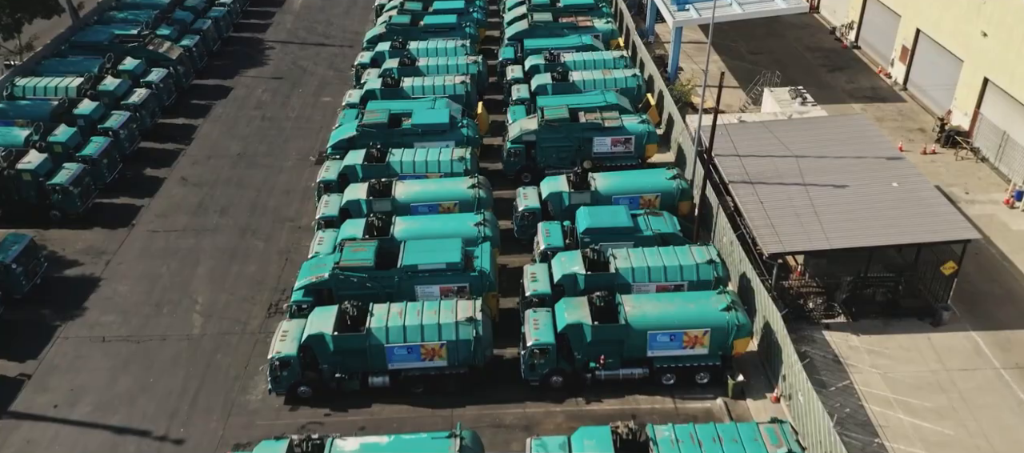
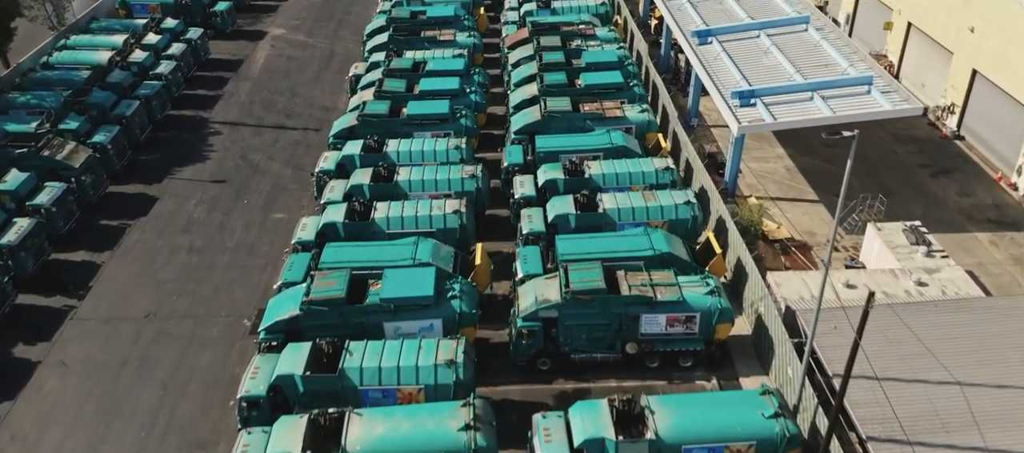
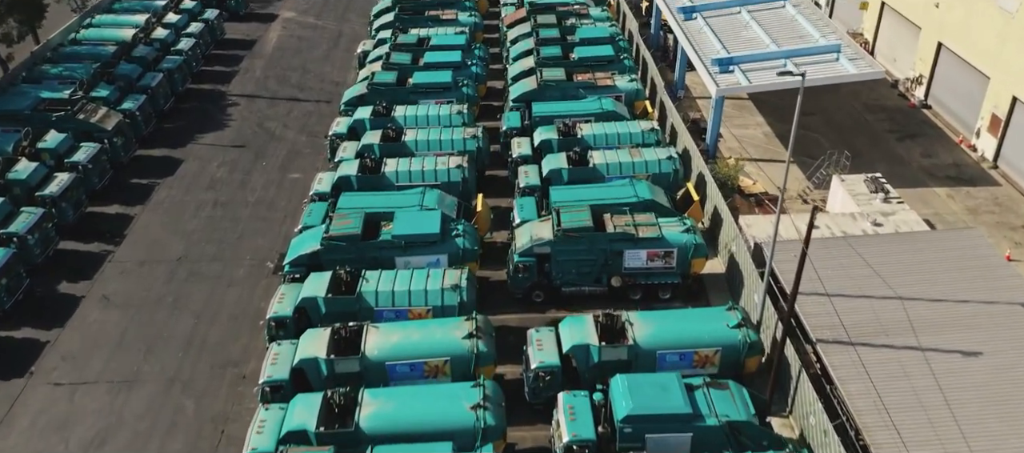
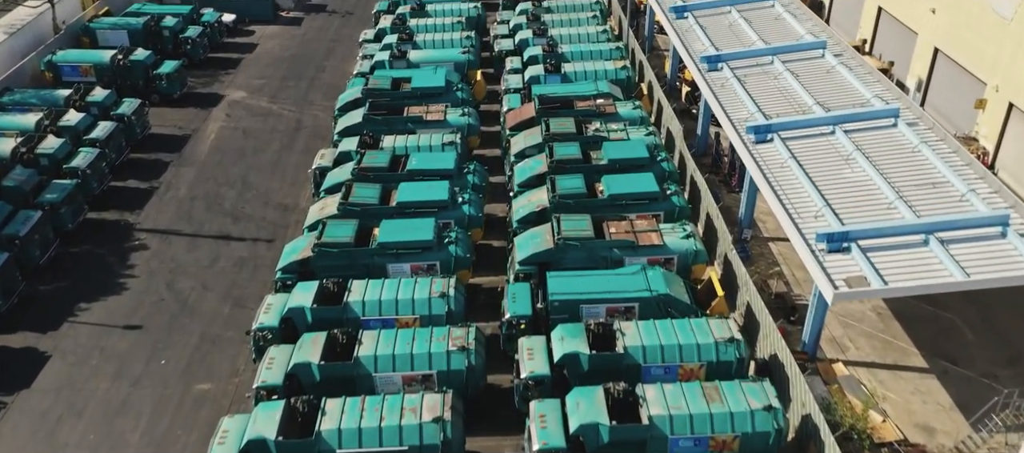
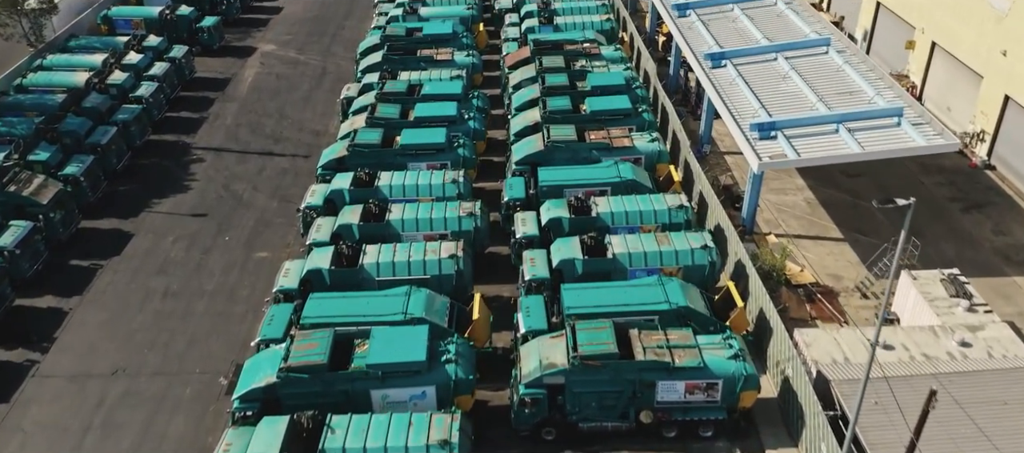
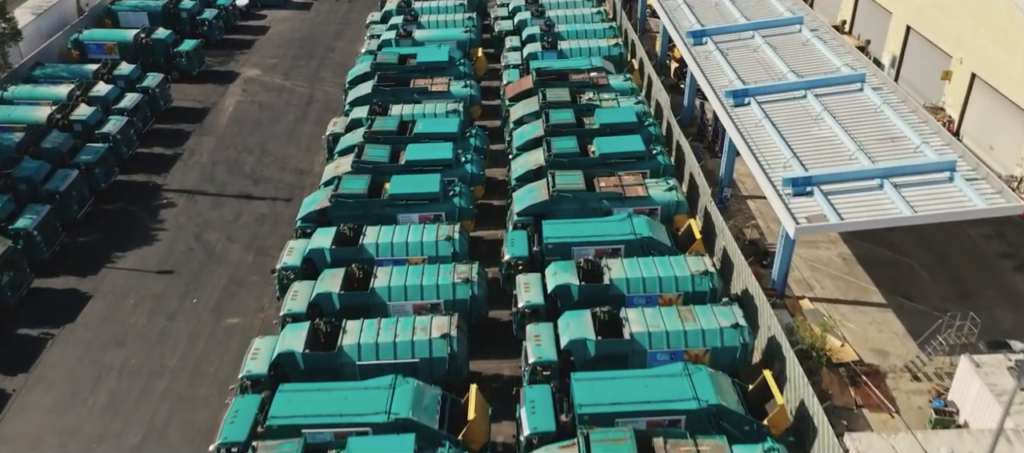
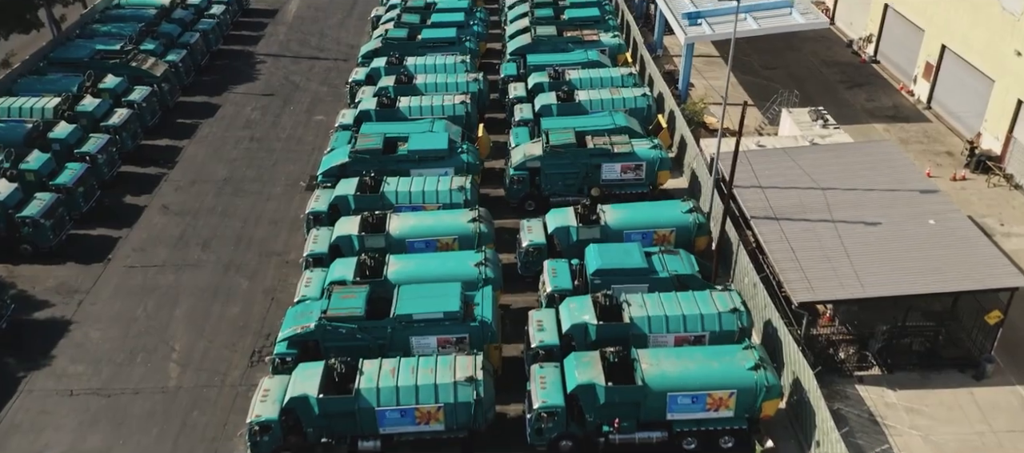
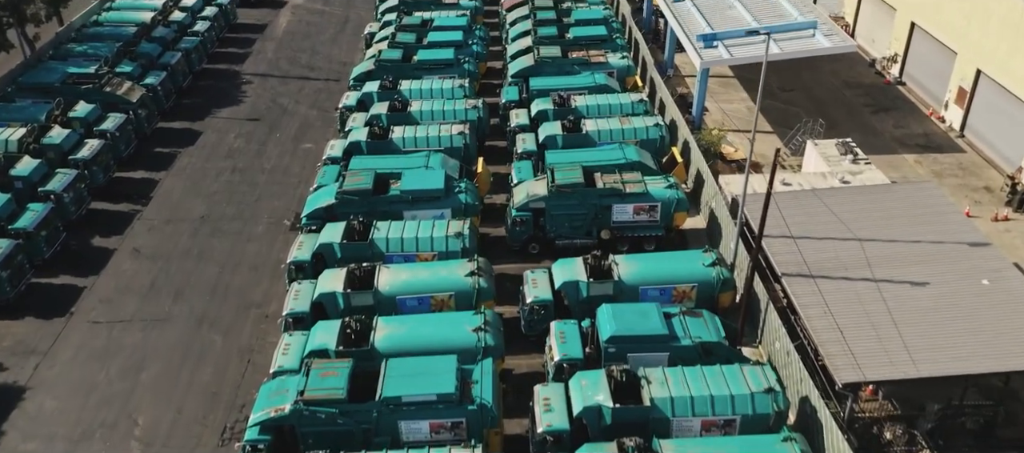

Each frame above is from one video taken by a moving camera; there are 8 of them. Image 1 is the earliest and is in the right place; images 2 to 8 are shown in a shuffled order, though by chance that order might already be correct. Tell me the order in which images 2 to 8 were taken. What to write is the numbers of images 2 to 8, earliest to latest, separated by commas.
7, 8, 3, 2, 5, 6, 4
